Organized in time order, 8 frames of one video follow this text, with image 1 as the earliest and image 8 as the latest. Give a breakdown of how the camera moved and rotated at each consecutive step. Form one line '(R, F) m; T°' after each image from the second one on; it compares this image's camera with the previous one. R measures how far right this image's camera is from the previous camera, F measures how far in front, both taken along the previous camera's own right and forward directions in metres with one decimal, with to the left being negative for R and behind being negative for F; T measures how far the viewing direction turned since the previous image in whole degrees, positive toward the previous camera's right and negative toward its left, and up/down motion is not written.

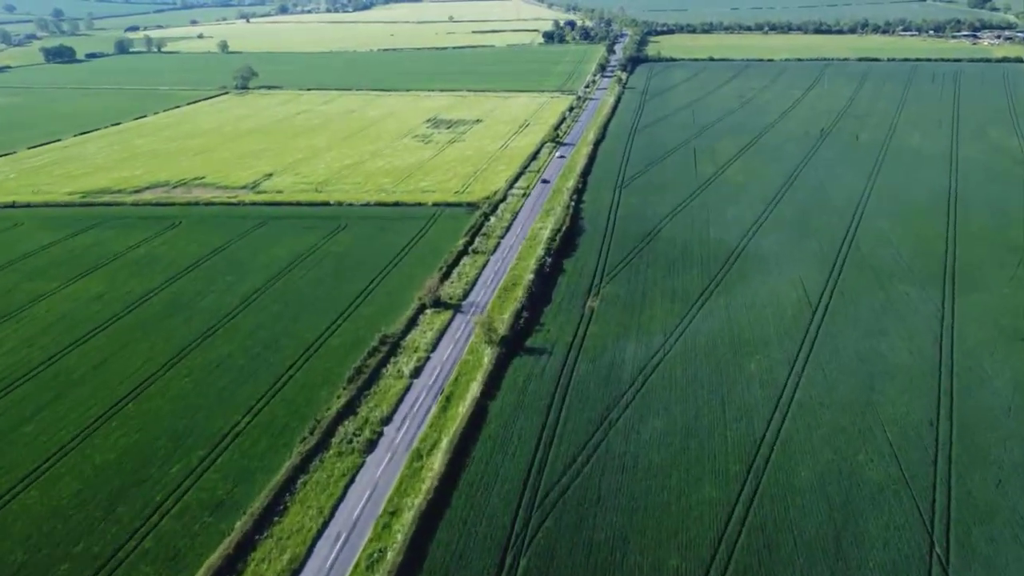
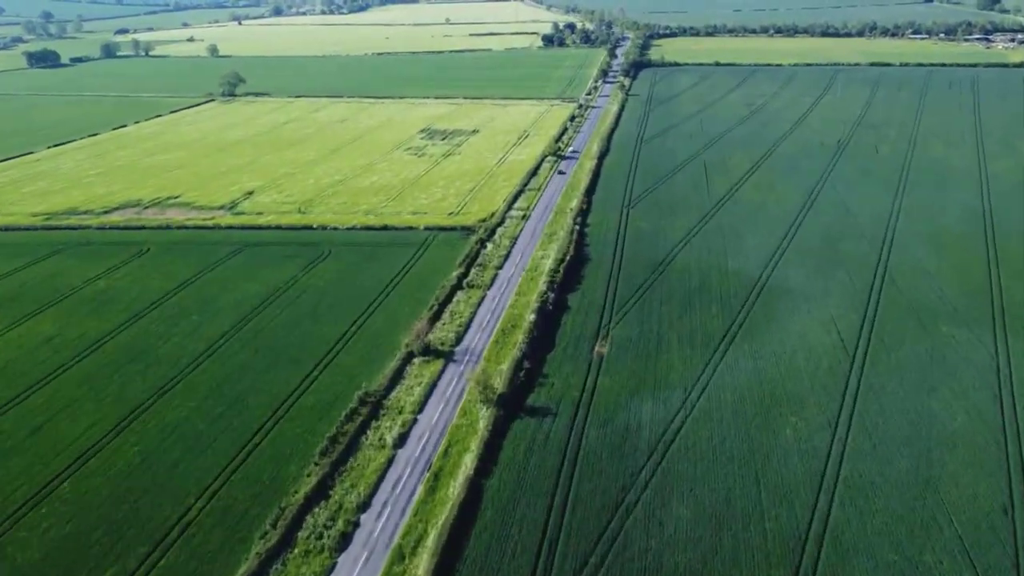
(0.0, +4.8) m; 0°
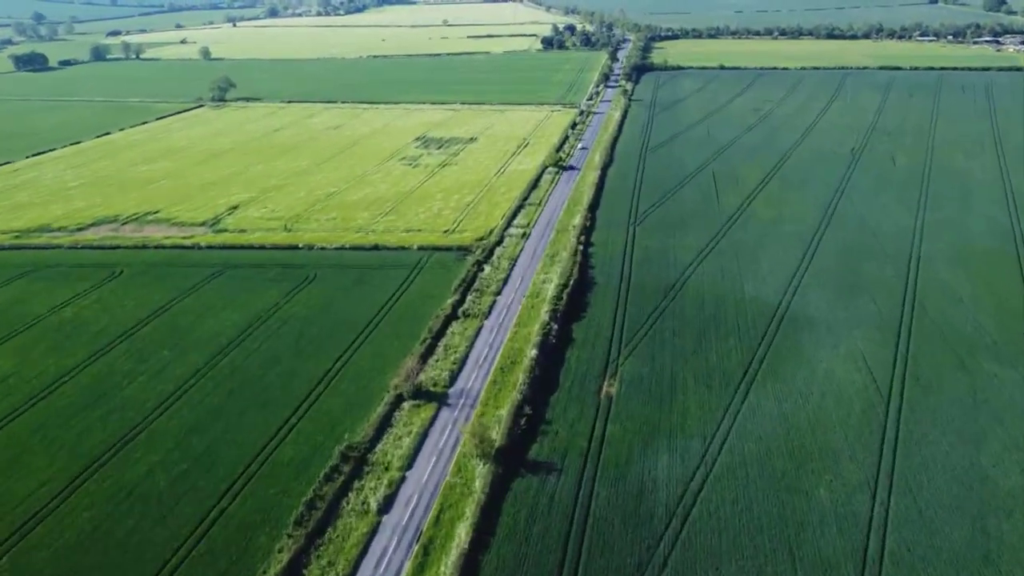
(0.0, +3.5) m; 0°
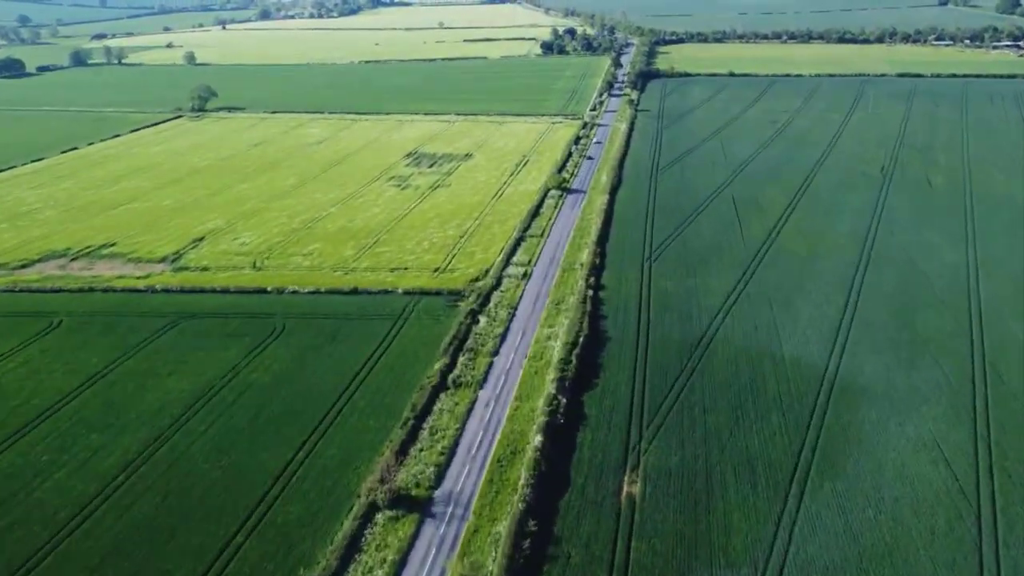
(-0.1, +6.5) m; 0°
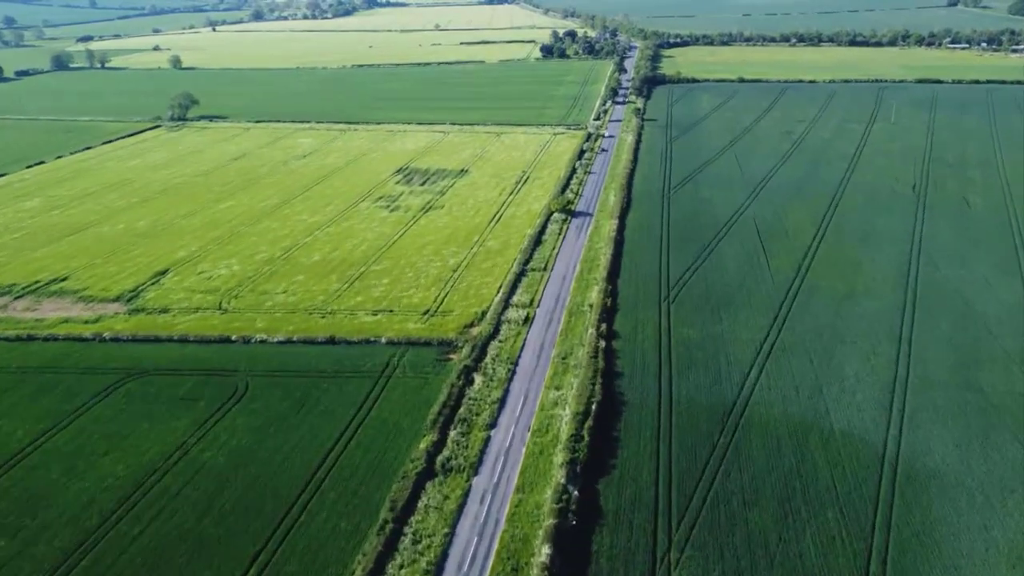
(-0.1, +5.8) m; 0°
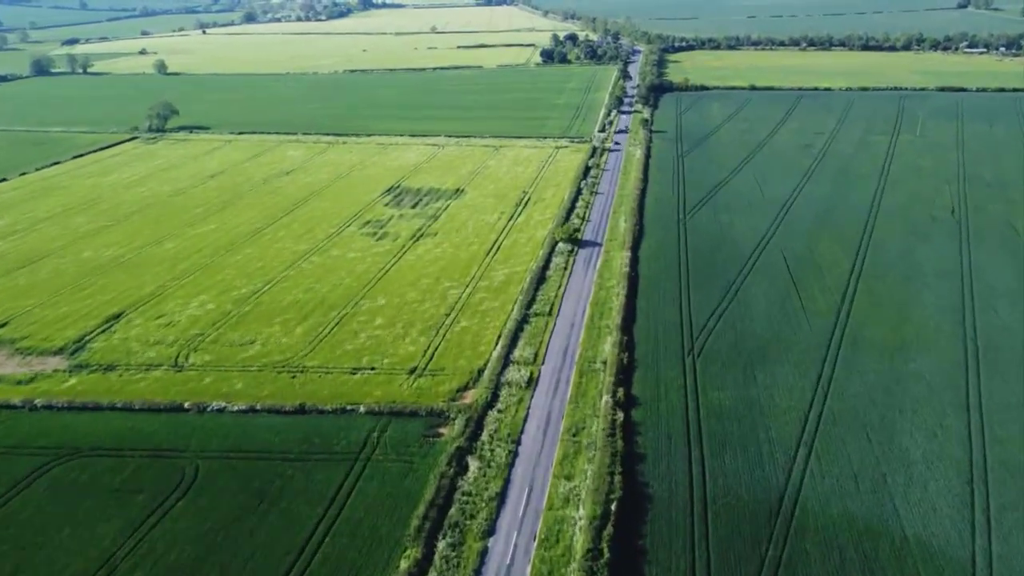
(-0.1, +5.8) m; 0°
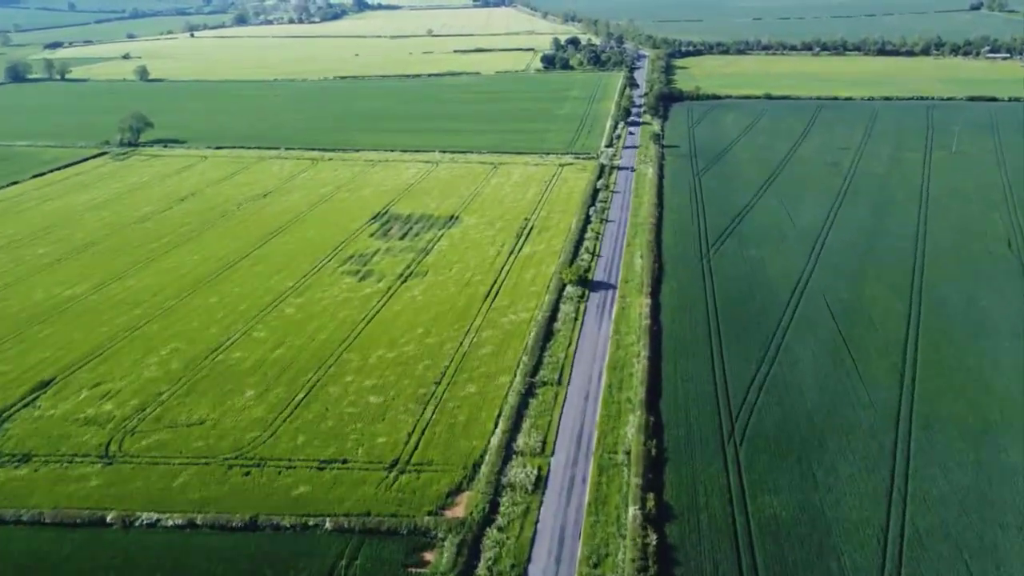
(-0.2, +6.7) m; 0°
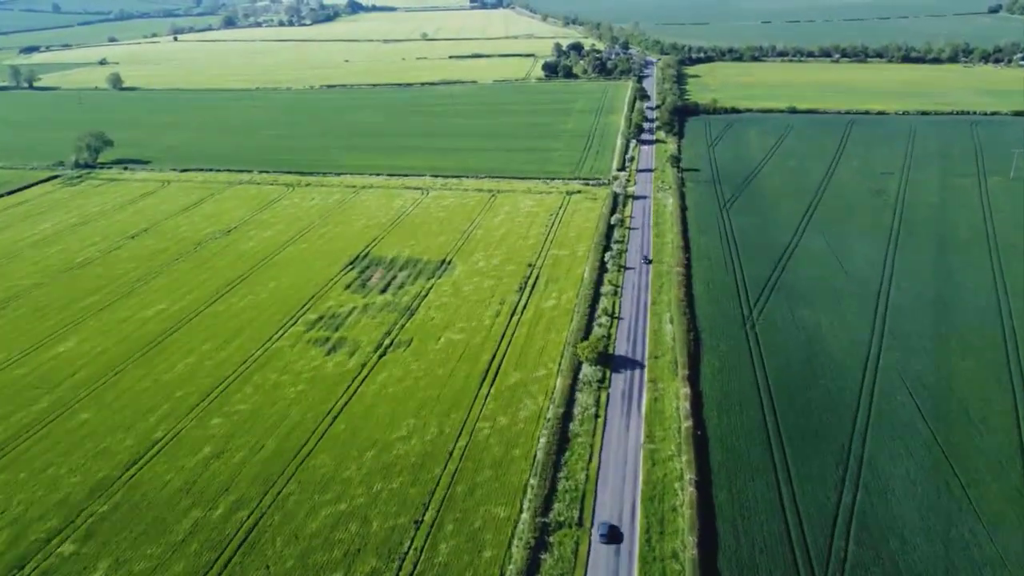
(-0.3, +8.7) m; 0°
